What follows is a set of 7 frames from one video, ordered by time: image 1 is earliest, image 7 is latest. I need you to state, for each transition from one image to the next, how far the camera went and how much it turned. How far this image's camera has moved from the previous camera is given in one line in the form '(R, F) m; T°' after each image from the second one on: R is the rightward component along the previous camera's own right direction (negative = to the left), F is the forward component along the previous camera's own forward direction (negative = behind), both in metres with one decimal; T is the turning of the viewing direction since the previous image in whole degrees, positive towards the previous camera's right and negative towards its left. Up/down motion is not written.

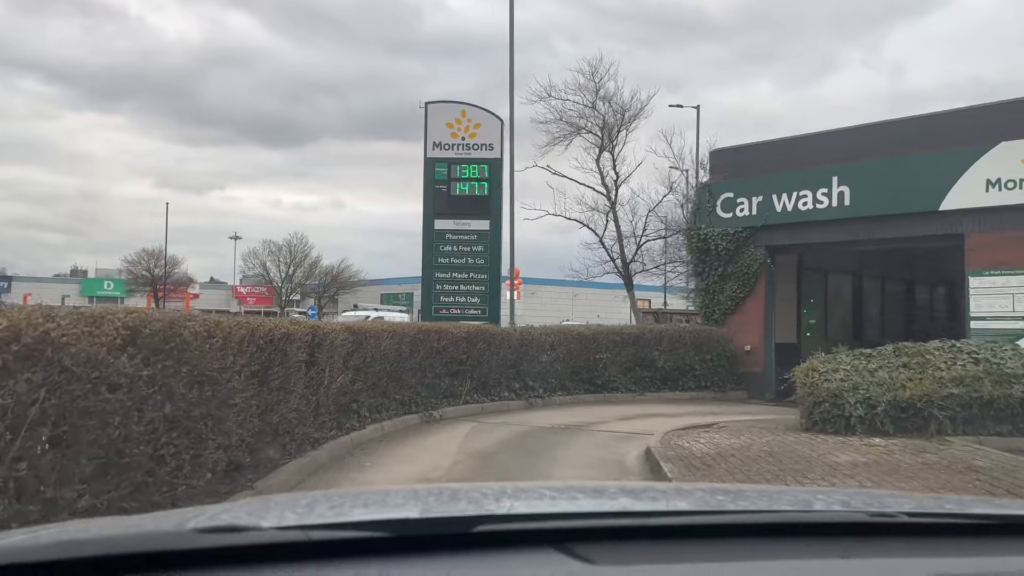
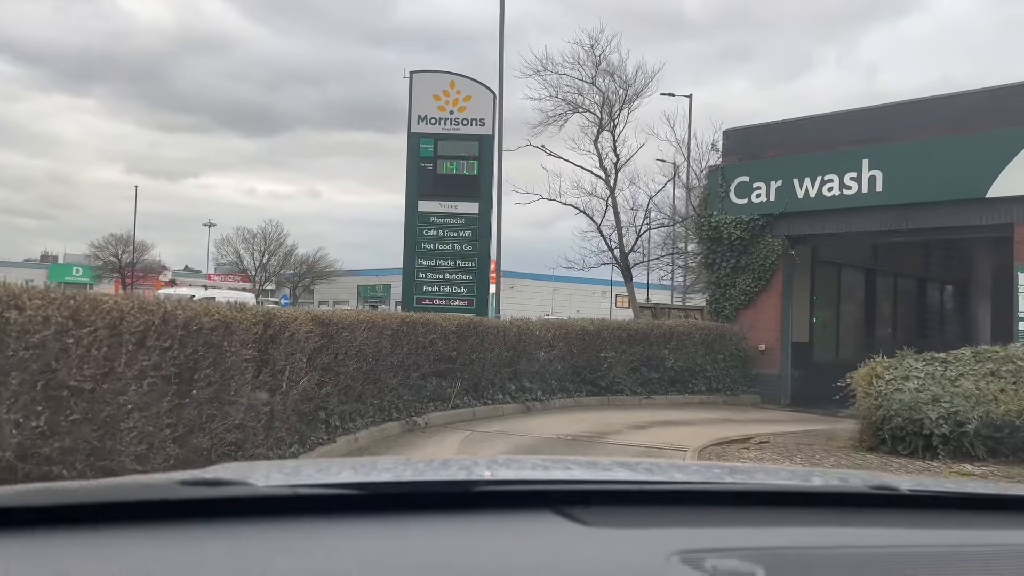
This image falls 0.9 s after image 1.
(-0.3, +1.6) m; +2°
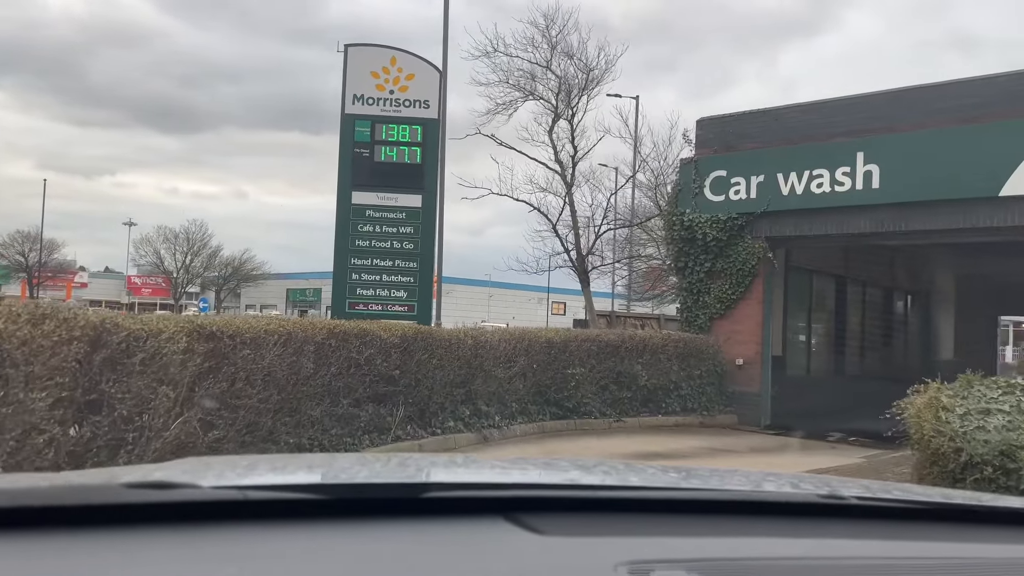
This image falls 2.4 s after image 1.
(-0.2, +1.9) m; +5°
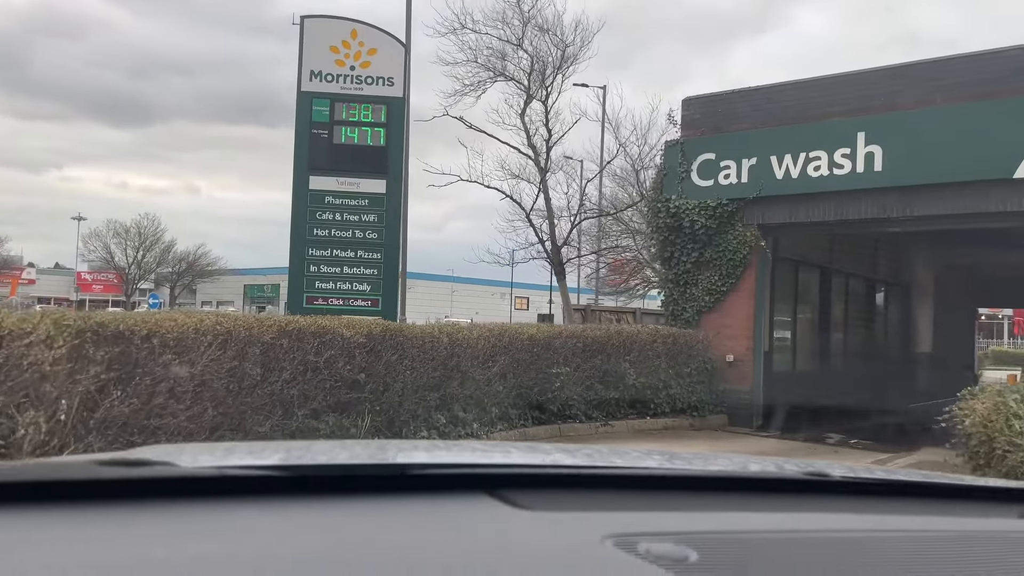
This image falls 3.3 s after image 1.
(-0.2, +1.1) m; +3°
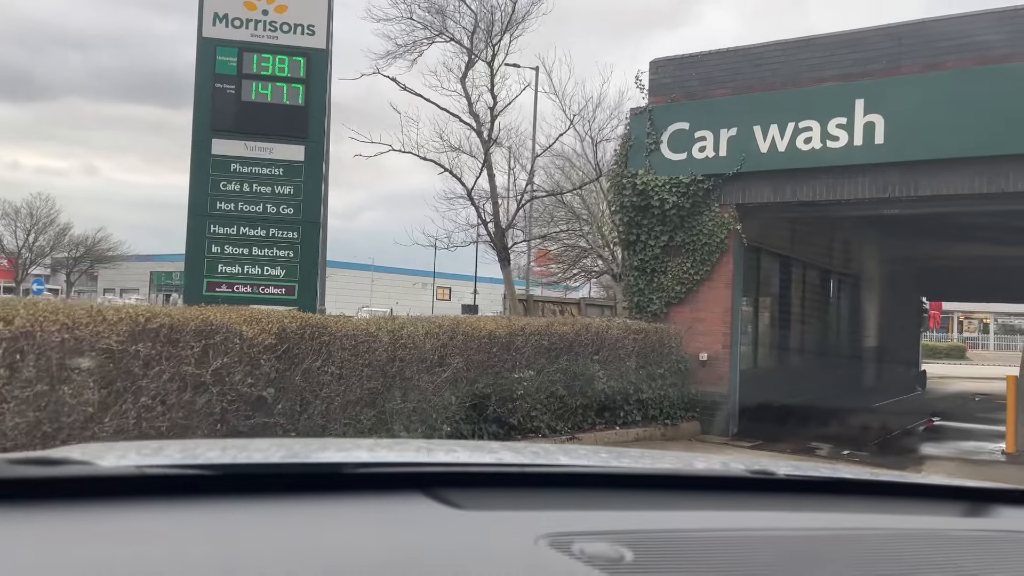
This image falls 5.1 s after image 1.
(-0.3, +1.8) m; +6°
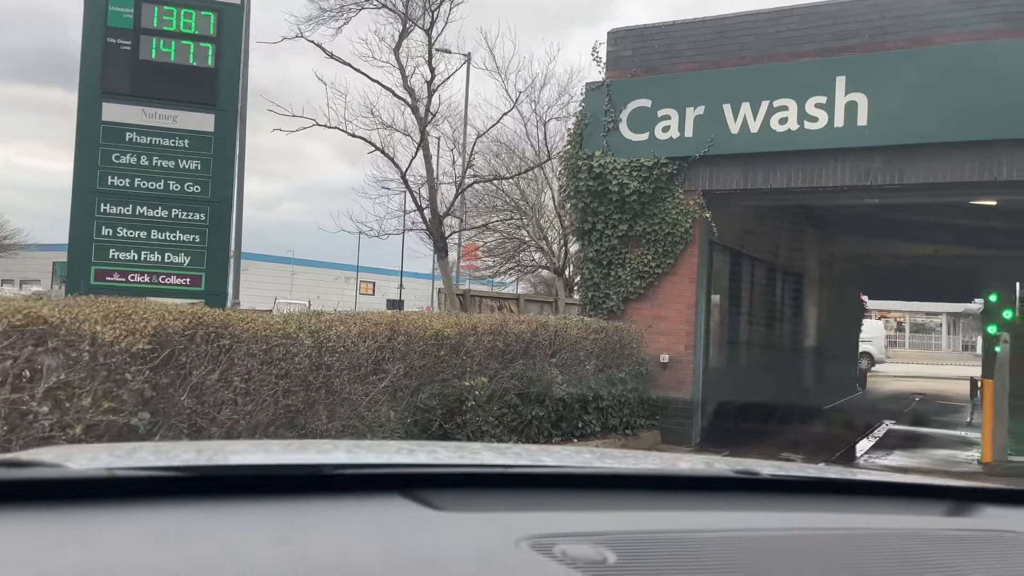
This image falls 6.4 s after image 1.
(-0.2, +1.2) m; +5°
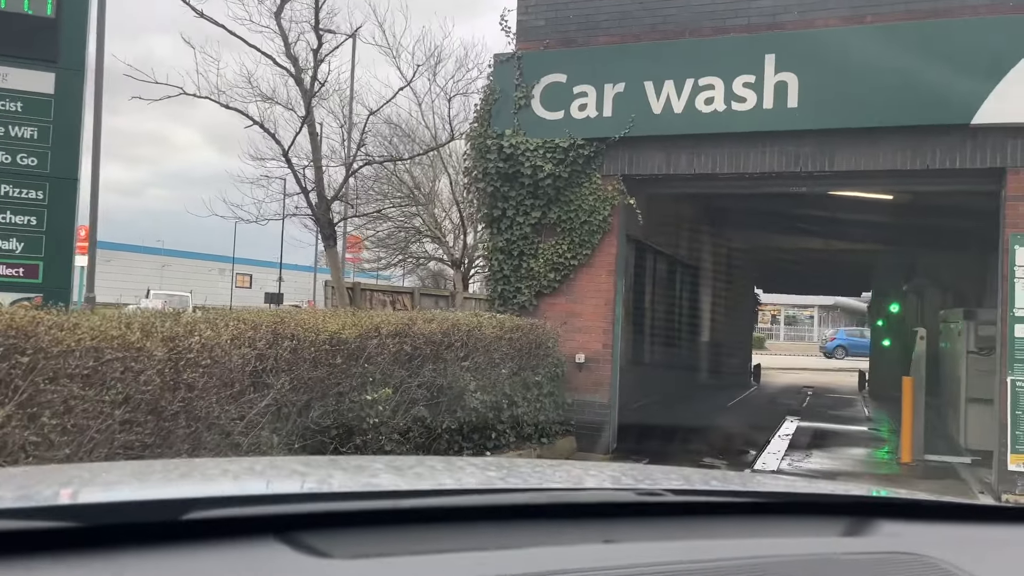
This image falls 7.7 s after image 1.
(-0.2, +1.0) m; +8°
